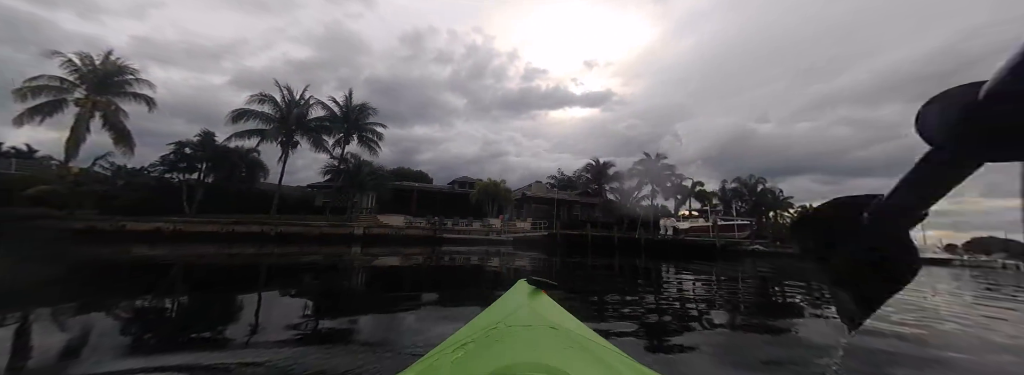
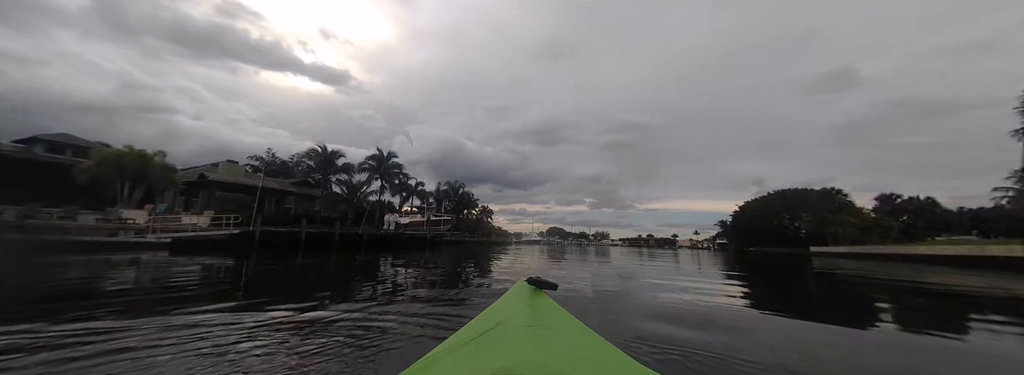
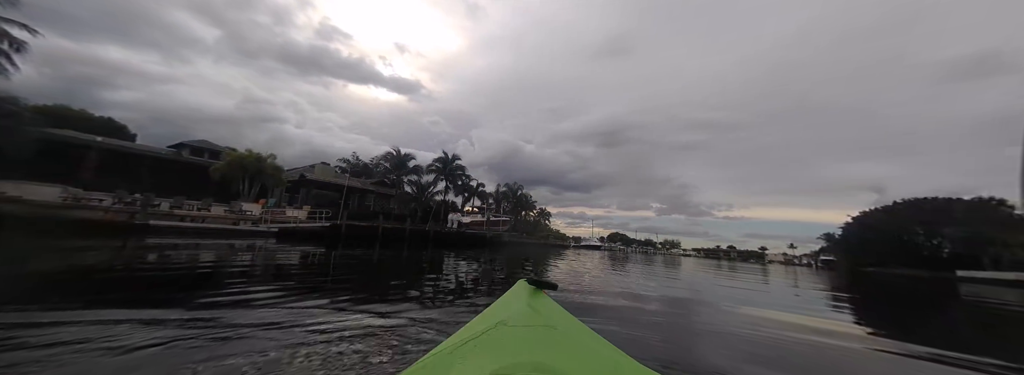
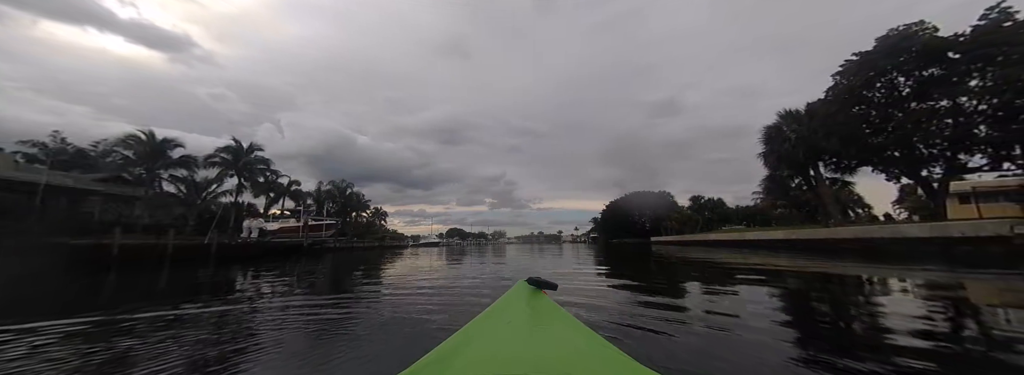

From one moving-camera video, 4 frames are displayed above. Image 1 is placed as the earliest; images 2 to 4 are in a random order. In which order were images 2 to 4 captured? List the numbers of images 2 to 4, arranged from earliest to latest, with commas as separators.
3, 2, 4
